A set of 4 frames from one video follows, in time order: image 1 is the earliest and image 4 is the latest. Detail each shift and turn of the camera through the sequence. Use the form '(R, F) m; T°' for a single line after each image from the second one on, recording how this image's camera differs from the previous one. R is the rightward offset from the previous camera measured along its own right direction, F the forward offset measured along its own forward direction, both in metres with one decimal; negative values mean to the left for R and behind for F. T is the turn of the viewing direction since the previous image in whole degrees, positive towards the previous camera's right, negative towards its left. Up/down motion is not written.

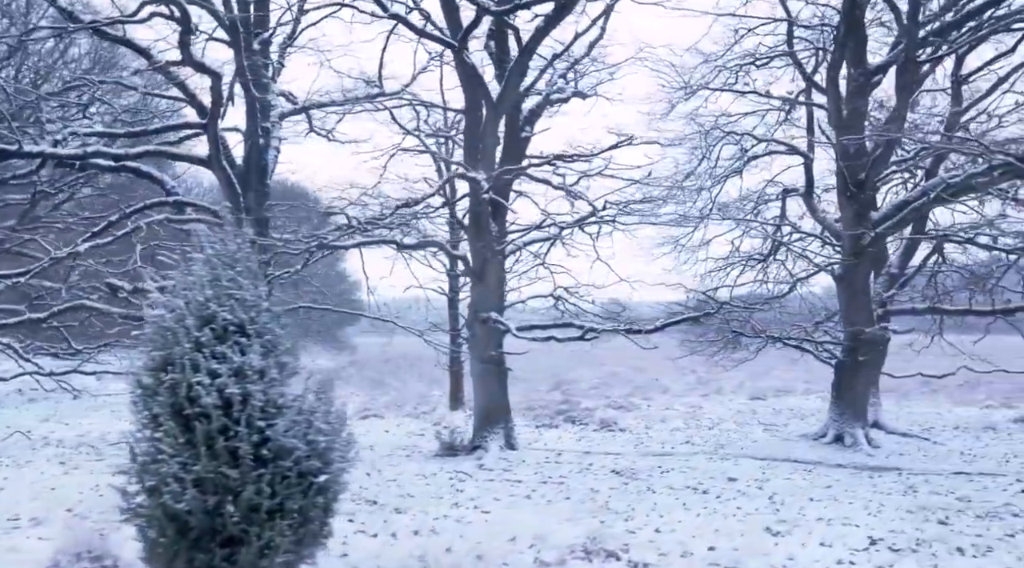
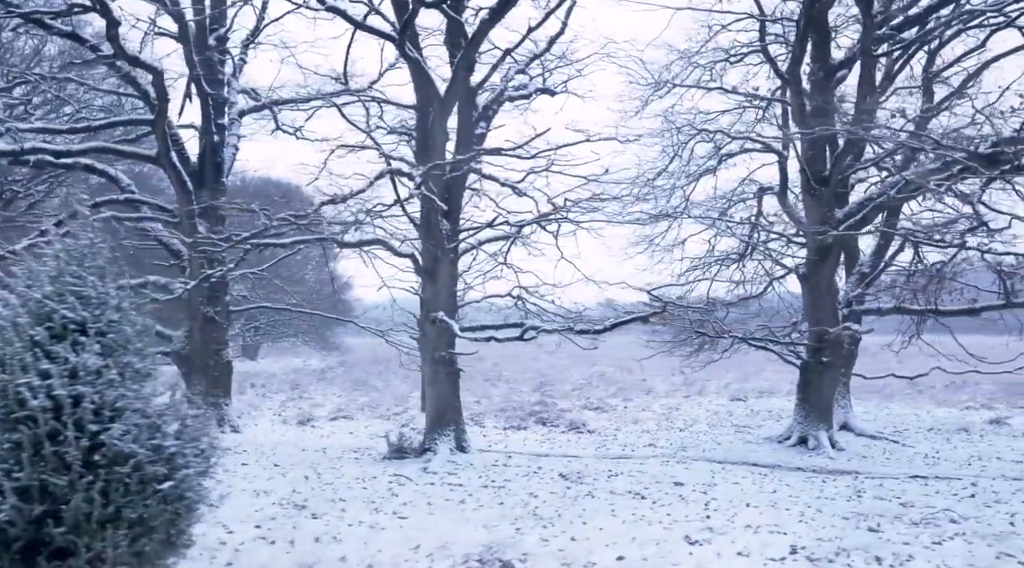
(+0.7, +0.2) m; 0°
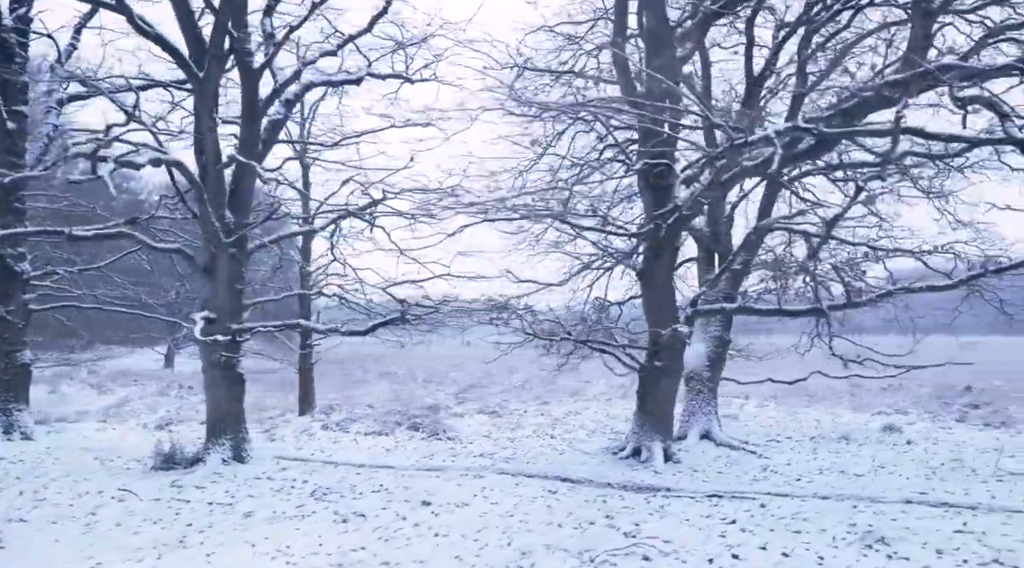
(+2.9, +1.0) m; -1°
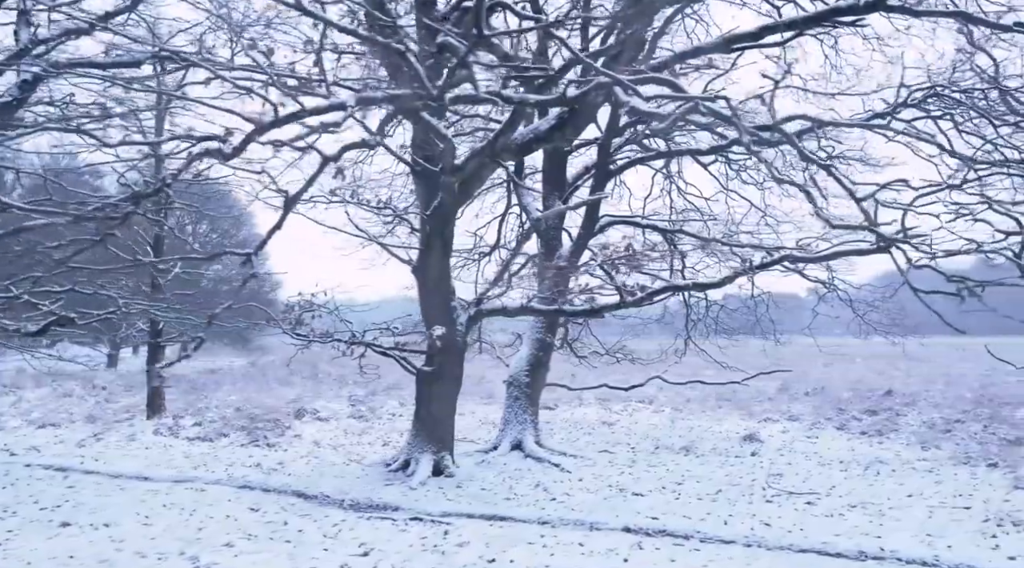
(+3.4, +1.0) m; -1°
